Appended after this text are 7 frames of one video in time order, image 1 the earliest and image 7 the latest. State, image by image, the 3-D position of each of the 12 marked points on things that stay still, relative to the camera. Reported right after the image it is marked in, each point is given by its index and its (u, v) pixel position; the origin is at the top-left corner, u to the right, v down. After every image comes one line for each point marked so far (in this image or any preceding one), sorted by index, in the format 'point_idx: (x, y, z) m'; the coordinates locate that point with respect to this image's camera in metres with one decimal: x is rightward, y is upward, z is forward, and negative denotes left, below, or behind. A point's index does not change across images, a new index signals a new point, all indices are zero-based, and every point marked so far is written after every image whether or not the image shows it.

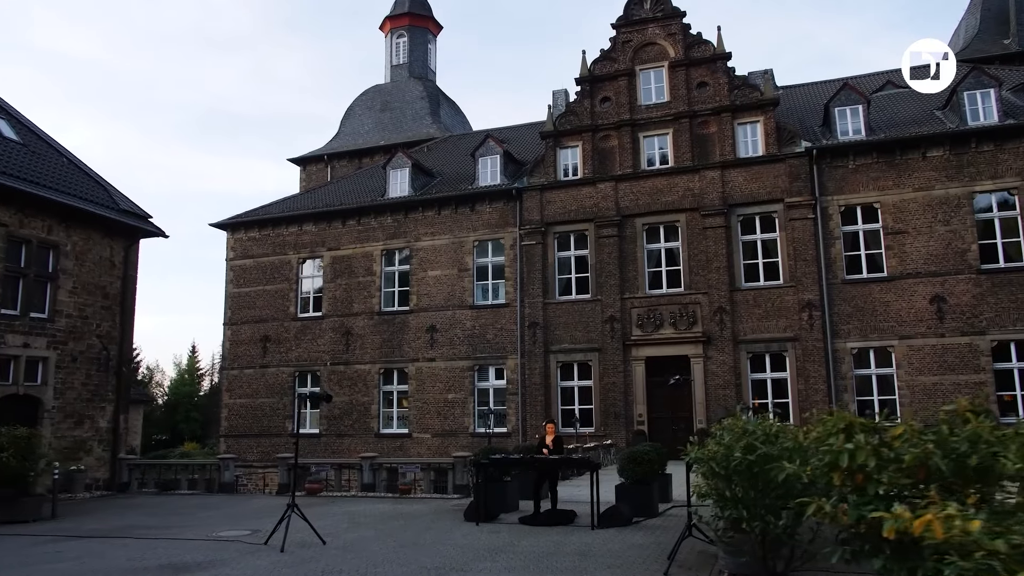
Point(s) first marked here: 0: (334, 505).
0: (-2.7, -3.3, +12.0) m
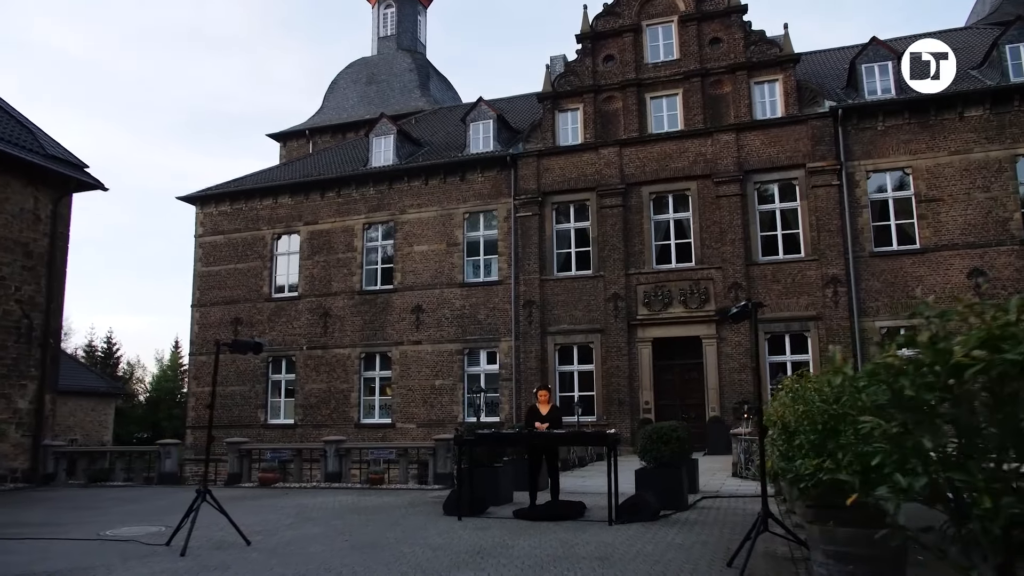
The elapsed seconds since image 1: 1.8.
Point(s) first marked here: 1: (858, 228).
0: (-2.8, -2.6, +9.8) m
1: (+8.5, +1.5, +19.5) m
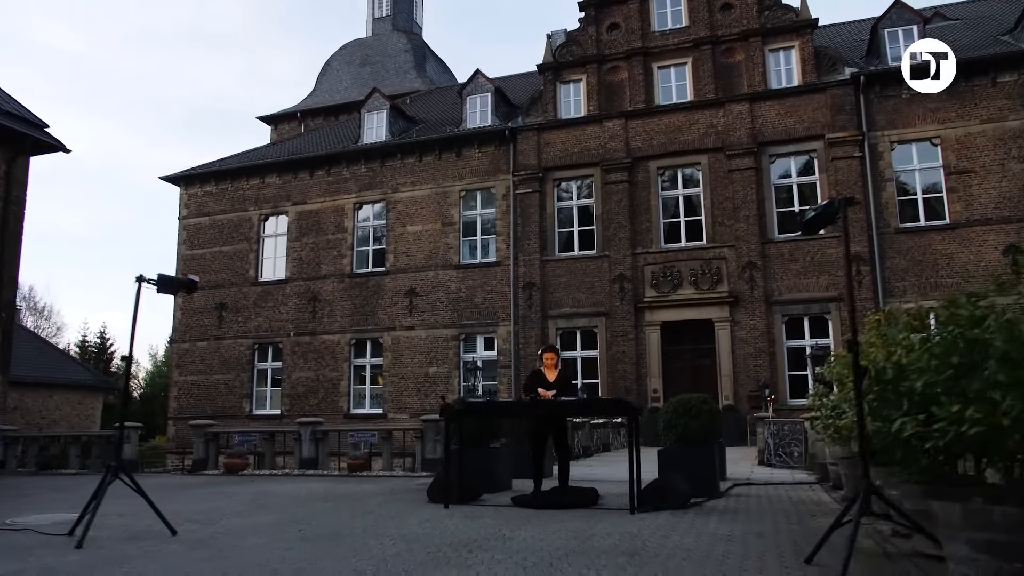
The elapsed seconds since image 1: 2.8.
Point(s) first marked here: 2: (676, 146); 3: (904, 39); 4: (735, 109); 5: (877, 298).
0: (-2.8, -2.1, +8.5) m
1: (+8.5, +1.9, +18.2) m
2: (+4.1, +3.6, +19.8) m
3: (+9.5, +6.0, +19.0) m
4: (+5.5, +4.4, +19.5) m
5: (+8.2, -0.2, +17.7) m
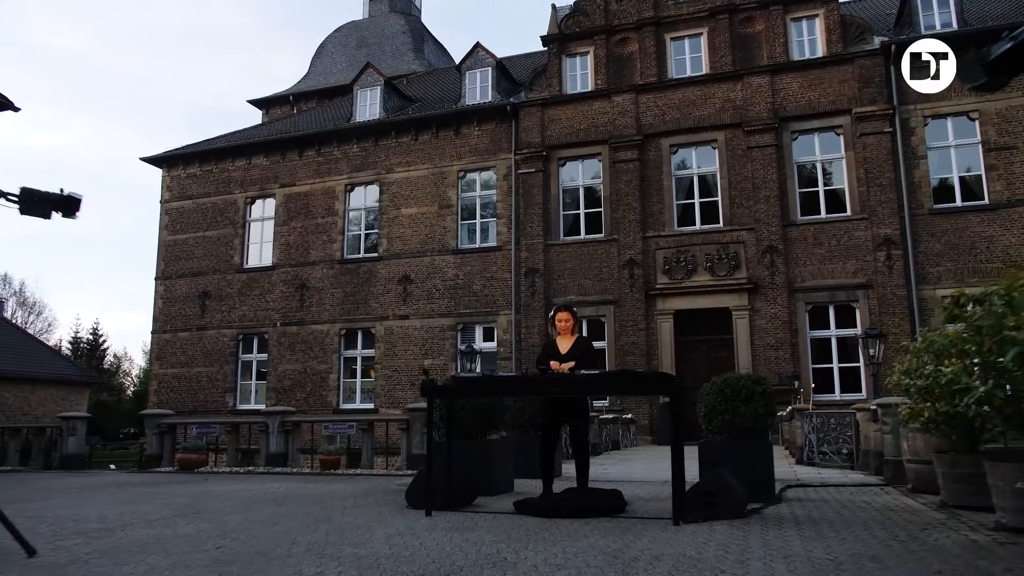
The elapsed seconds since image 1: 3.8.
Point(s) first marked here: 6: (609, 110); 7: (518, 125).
0: (-2.8, -1.8, +7.1) m
1: (+8.5, +2.2, +16.8) m
2: (+4.2, +3.9, +18.4) m
3: (+9.5, +6.3, +17.6) m
4: (+5.5, +4.7, +18.1) m
5: (+8.2, +0.1, +16.3) m
6: (+2.4, +4.3, +19.2) m
7: (+0.2, +4.1, +19.9) m
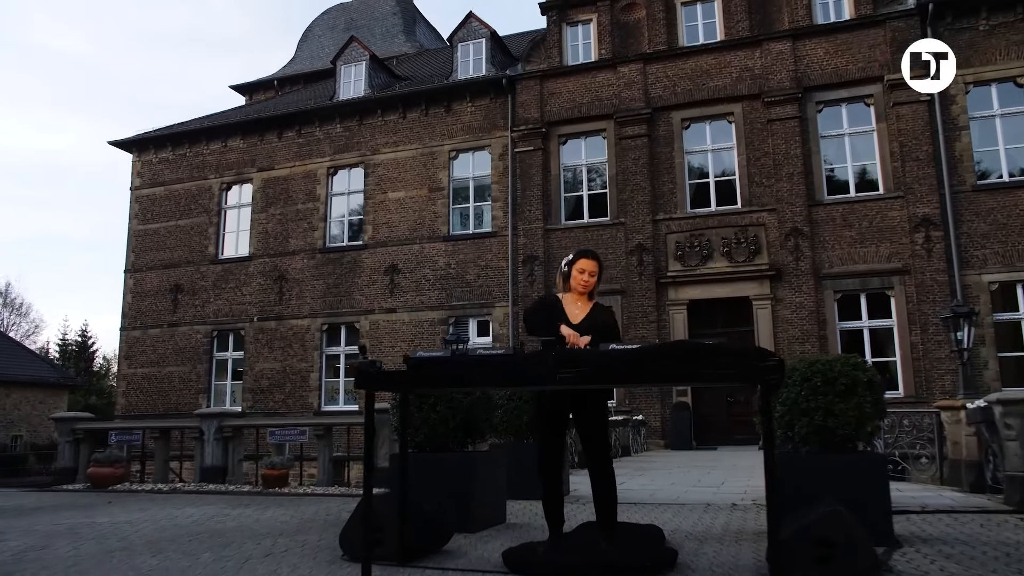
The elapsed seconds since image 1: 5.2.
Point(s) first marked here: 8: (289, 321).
0: (-2.9, -1.5, +5.4) m
1: (+8.5, +2.5, +15.1) m
2: (+4.1, +4.1, +16.7) m
3: (+9.4, +6.6, +16.0) m
4: (+5.5, +5.0, +16.4) m
5: (+8.1, +0.4, +14.6) m
6: (+2.3, +4.6, +17.5) m
7: (+0.1, +4.4, +18.3) m
8: (-5.5, -0.8, +19.4) m
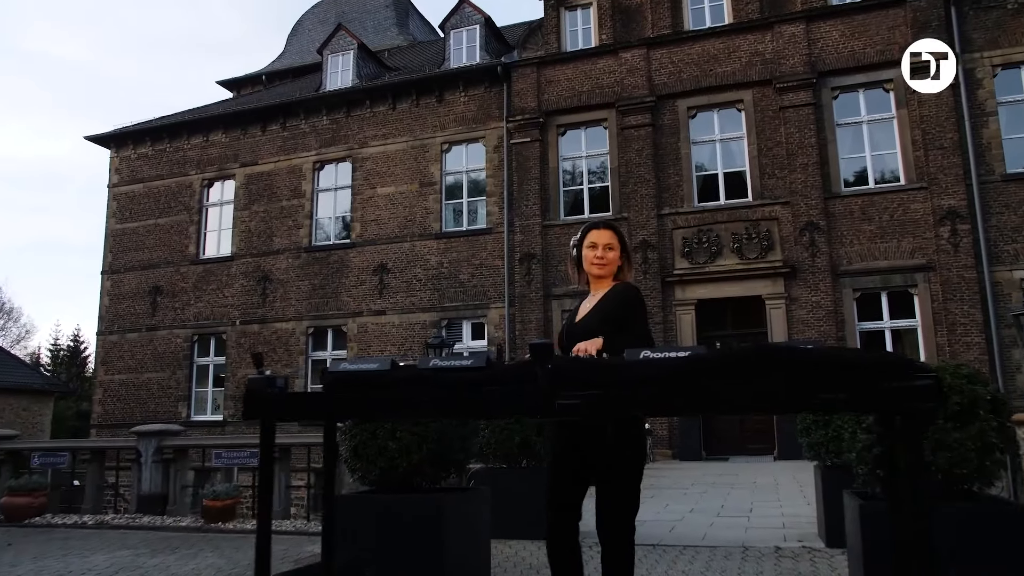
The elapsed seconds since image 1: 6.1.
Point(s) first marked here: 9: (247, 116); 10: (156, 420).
0: (-2.9, -1.5, +4.4) m
1: (+8.4, +2.6, +14.1) m
2: (+4.0, +4.2, +15.7) m
3: (+9.3, +6.6, +15.0) m
4: (+5.4, +5.0, +15.4) m
5: (+8.1, +0.4, +13.5) m
6: (+2.2, +4.6, +16.5) m
7: (0.0, +4.4, +17.2) m
8: (-5.6, -0.8, +18.4) m
9: (-6.6, +4.3, +19.7) m
10: (-8.6, -3.2, +19.0) m
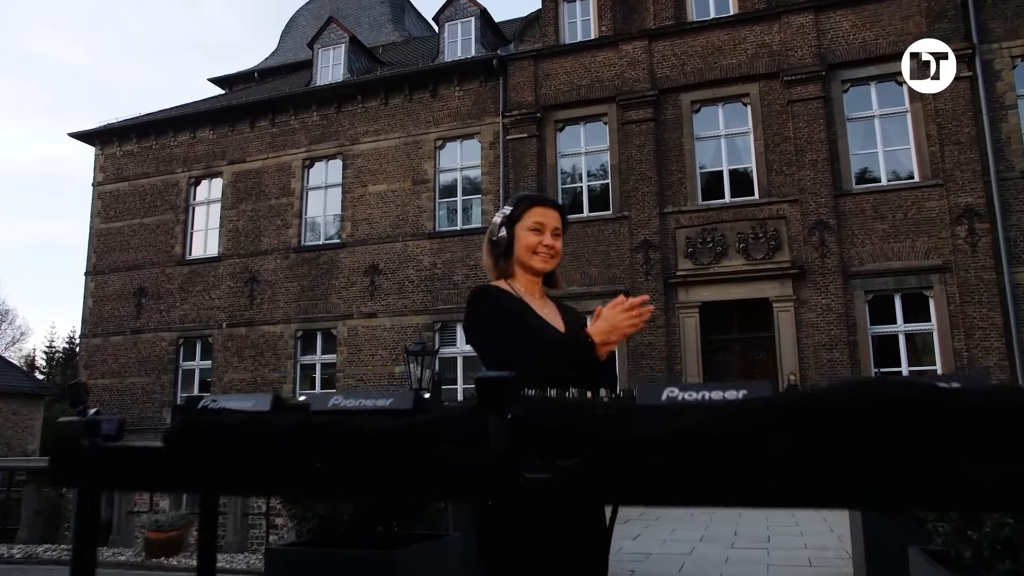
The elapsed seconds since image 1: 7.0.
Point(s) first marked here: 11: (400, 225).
0: (-3.0, -1.5, +3.7) m
1: (+8.3, +2.5, +13.4) m
2: (+3.9, +4.1, +15.1) m
3: (+9.2, +6.6, +14.3) m
4: (+5.3, +5.0, +14.8) m
5: (+8.0, +0.4, +12.9) m
6: (+2.1, +4.5, +15.8) m
7: (-0.1, +4.3, +16.6) m
8: (-5.6, -0.9, +17.7) m
9: (-6.7, +4.2, +19.0) m
10: (-8.7, -3.2, +18.4) m
11: (-2.4, +1.4, +16.9) m
